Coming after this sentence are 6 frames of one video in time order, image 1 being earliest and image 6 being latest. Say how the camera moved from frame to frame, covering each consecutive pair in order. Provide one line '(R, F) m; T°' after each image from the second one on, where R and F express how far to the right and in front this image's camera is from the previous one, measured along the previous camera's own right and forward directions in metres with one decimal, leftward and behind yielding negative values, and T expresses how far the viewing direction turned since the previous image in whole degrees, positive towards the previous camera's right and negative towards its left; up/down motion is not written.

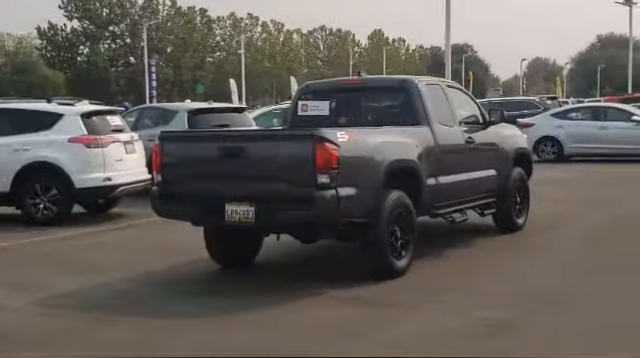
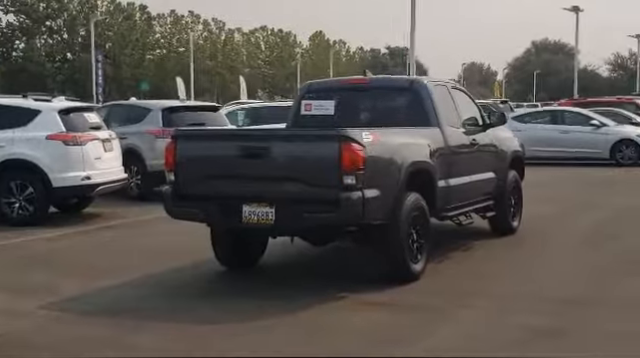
(-0.6, +0.2) m; +4°
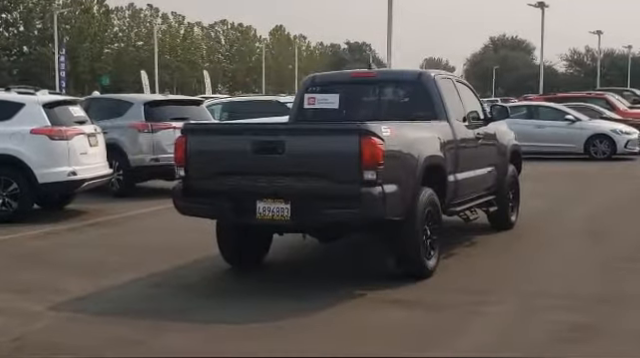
(-0.4, +0.2) m; +3°
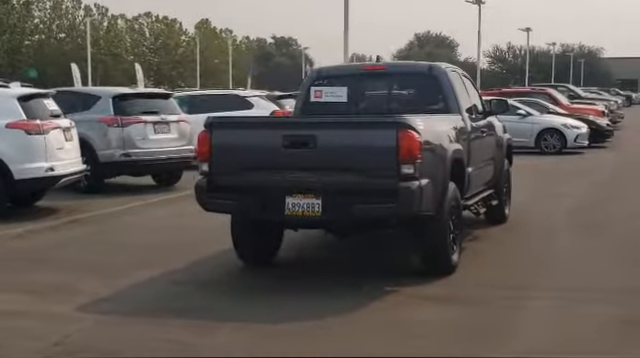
(-0.8, +0.2) m; +5°
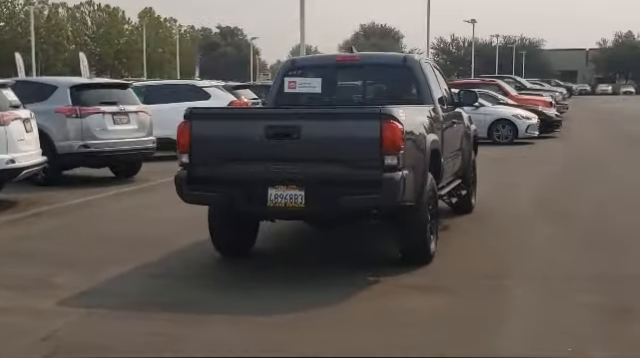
(-0.3, 0.0) m; +4°
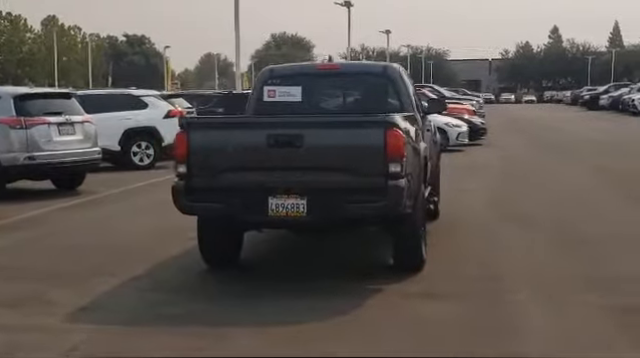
(-0.7, 0.0) m; +6°
